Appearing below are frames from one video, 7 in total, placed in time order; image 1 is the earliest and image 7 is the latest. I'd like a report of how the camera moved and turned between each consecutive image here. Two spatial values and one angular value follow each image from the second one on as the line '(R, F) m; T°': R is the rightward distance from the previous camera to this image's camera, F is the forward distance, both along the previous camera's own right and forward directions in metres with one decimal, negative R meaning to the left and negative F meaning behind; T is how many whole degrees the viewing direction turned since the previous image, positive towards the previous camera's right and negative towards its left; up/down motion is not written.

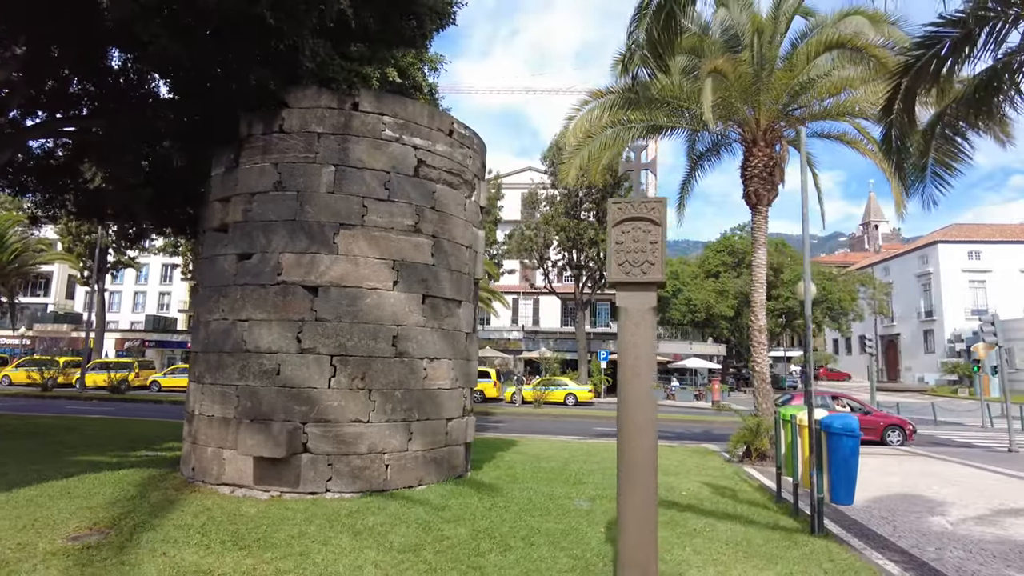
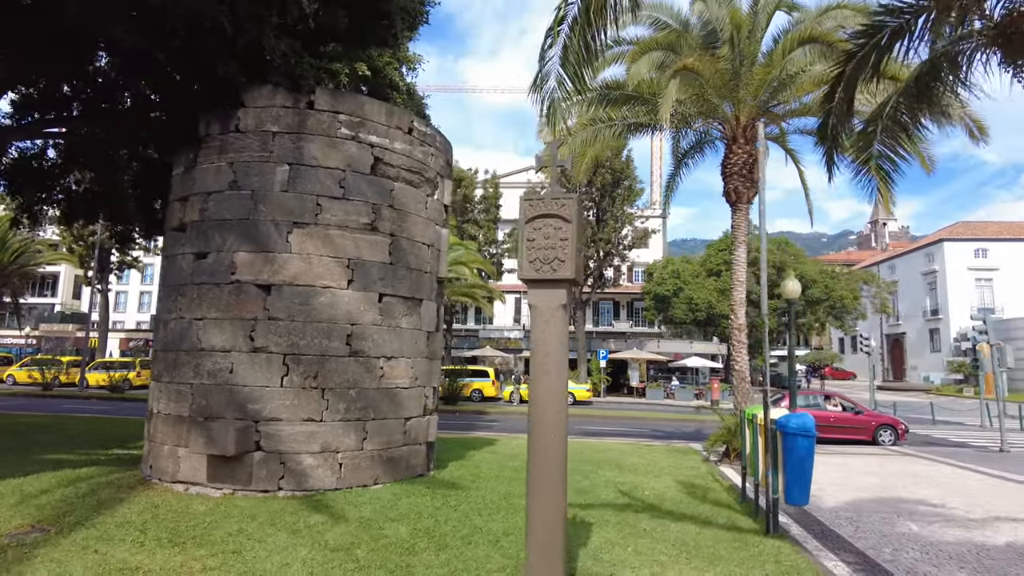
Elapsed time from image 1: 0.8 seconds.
(+0.6, 0.0) m; -1°
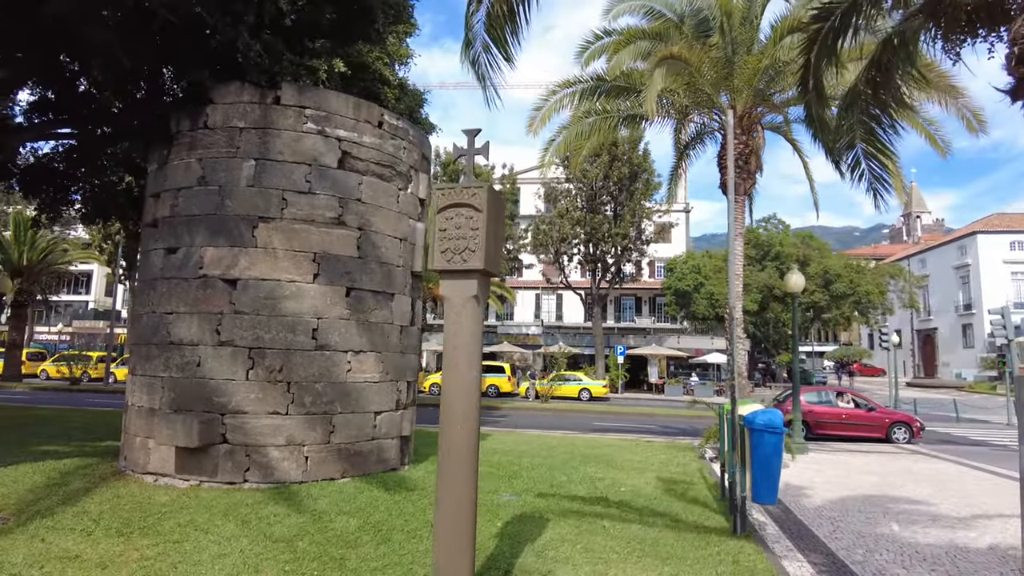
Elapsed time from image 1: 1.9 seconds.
(+0.7, +0.1) m; -3°
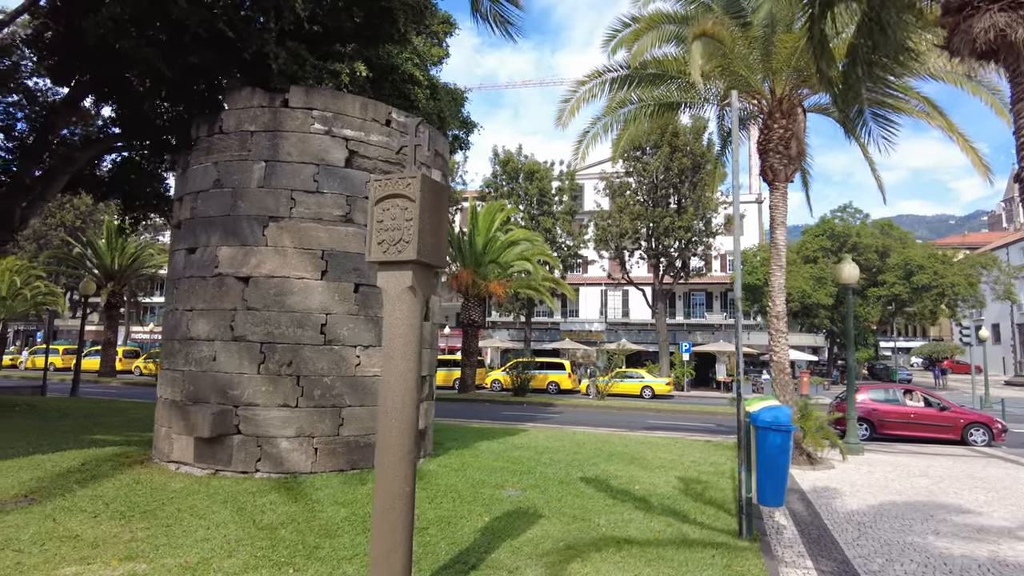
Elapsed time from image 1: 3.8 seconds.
(+0.8, +0.1) m; -7°
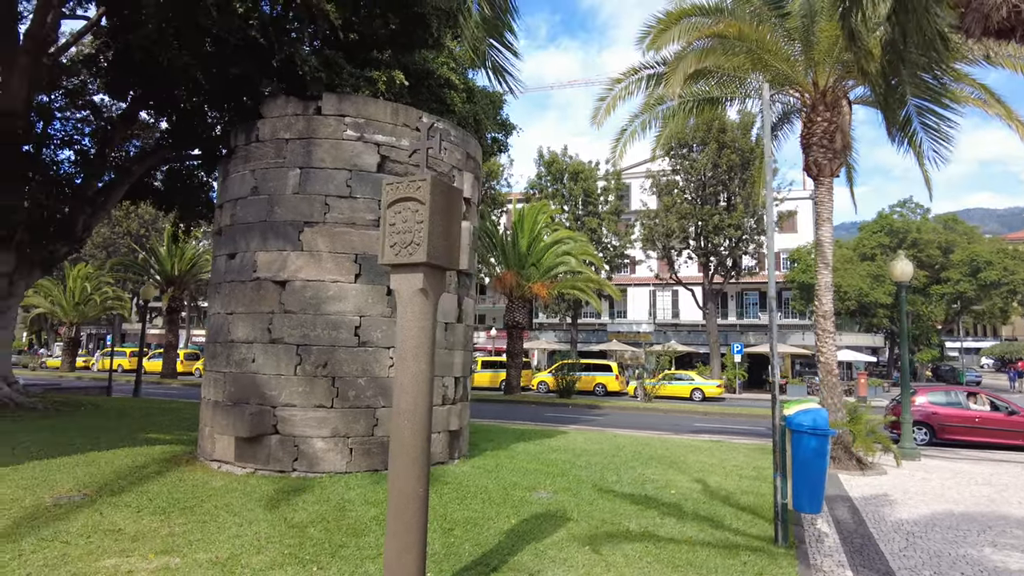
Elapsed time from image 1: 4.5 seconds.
(+0.2, 0.0) m; -4°
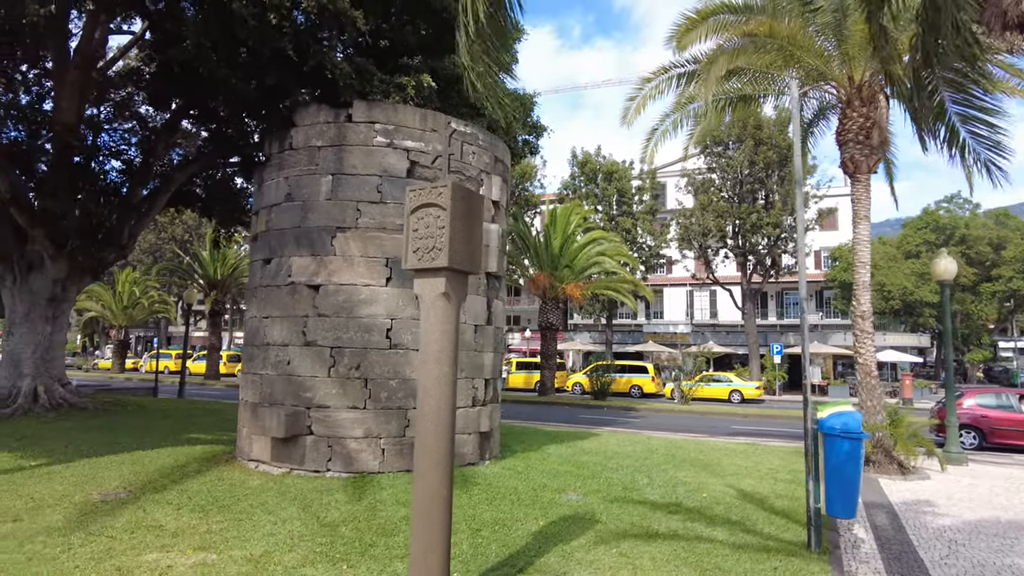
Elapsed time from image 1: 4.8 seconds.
(+0.1, 0.0) m; -3°
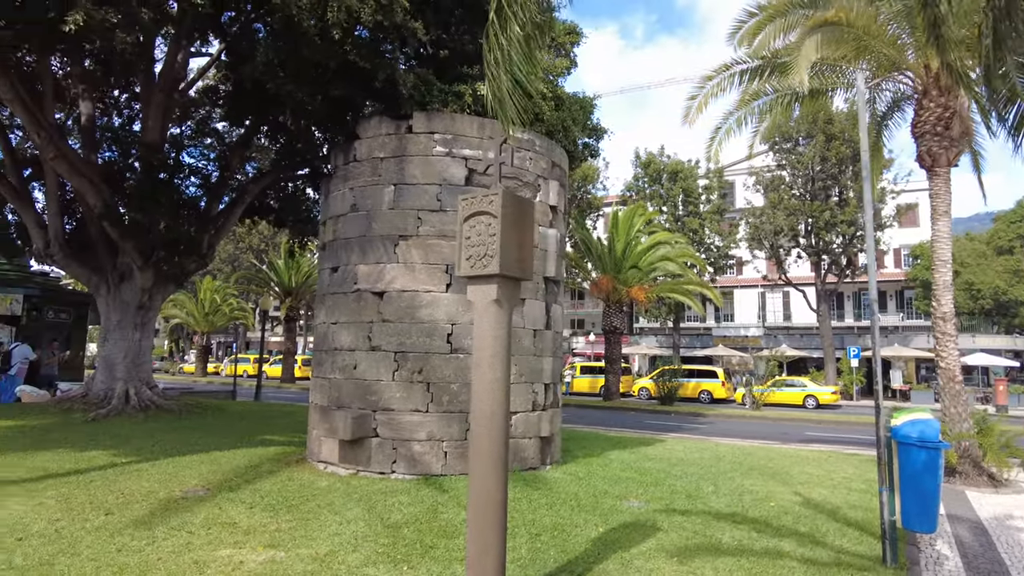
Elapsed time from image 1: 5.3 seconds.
(+0.1, 0.0) m; -6°
